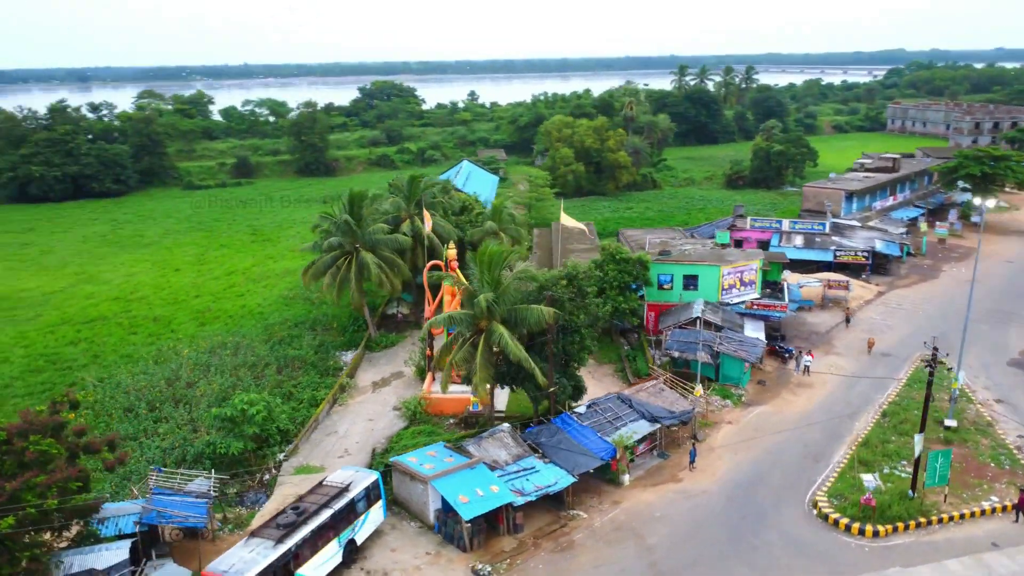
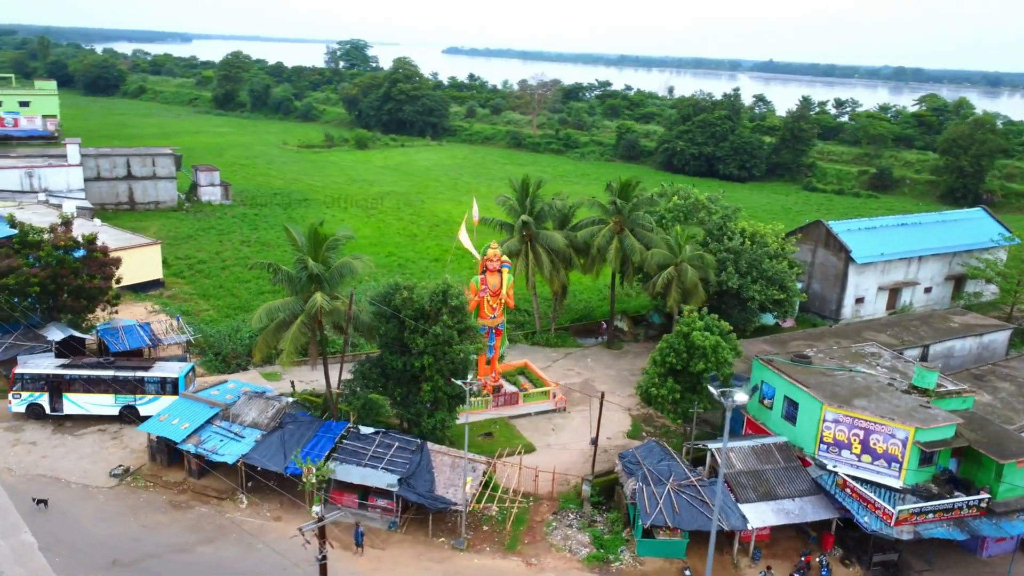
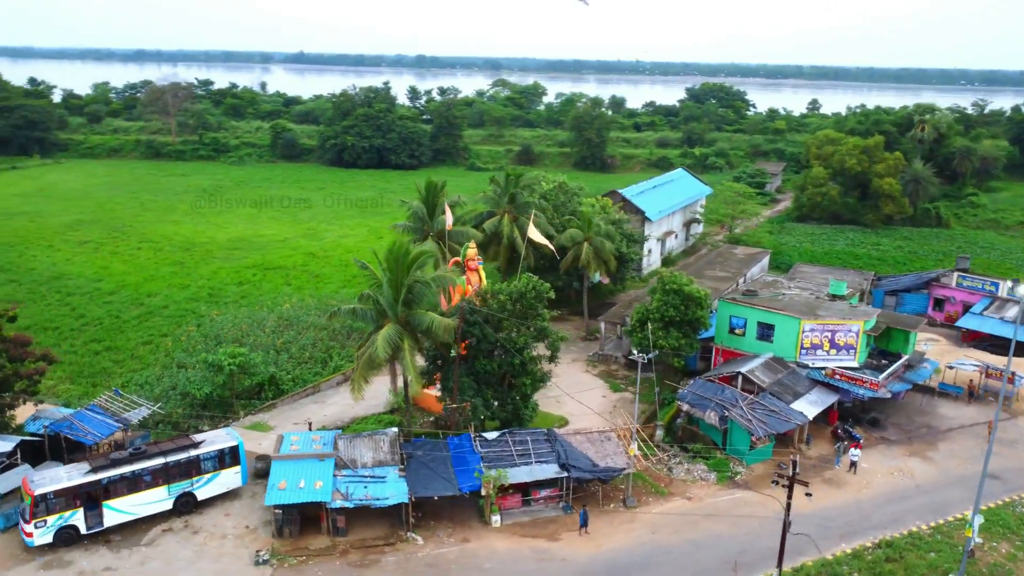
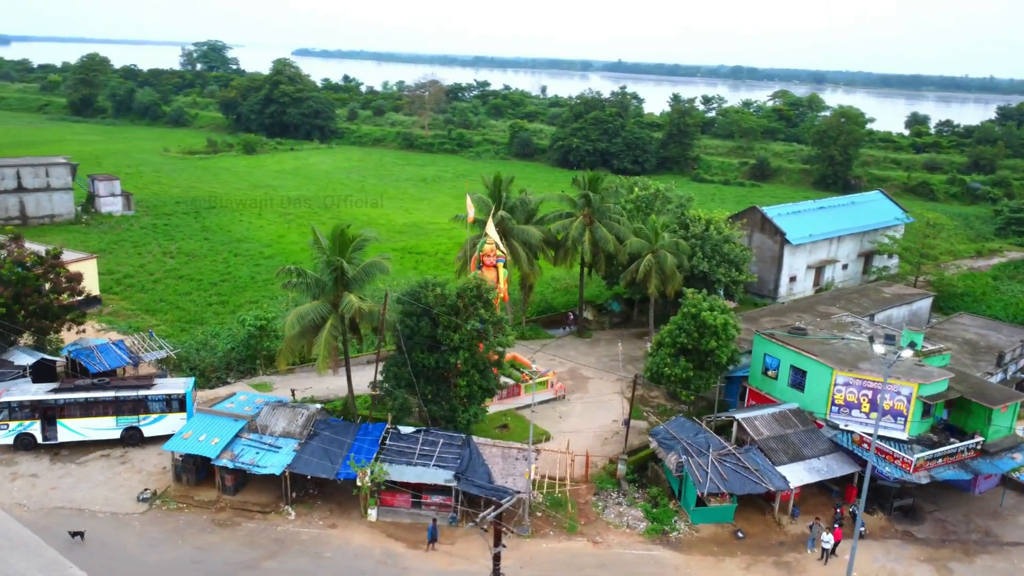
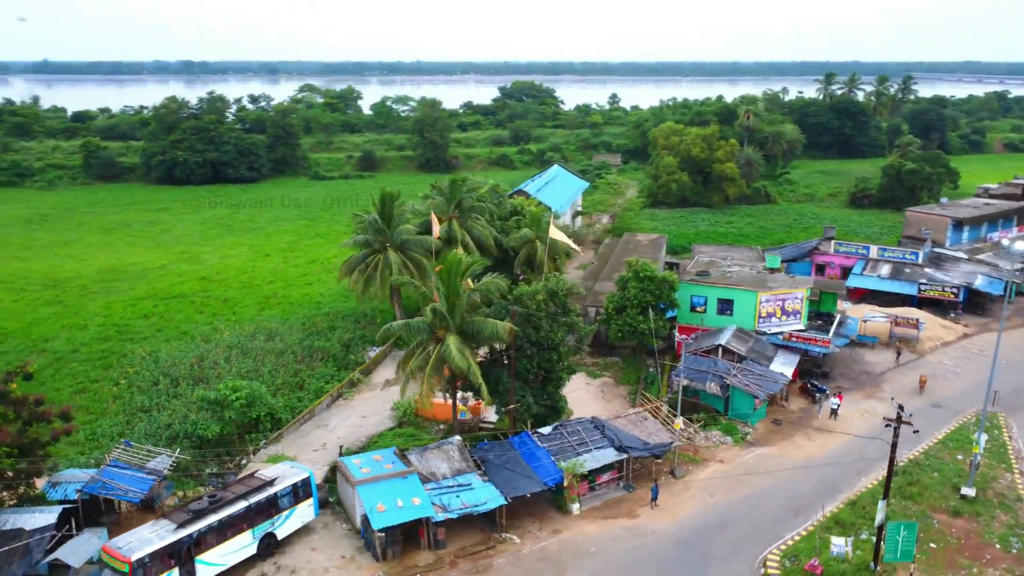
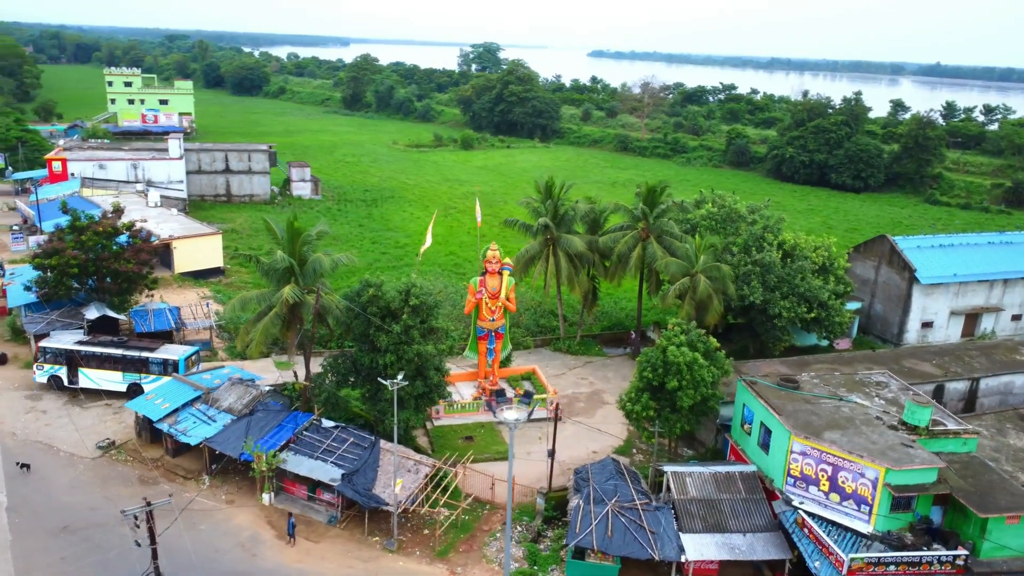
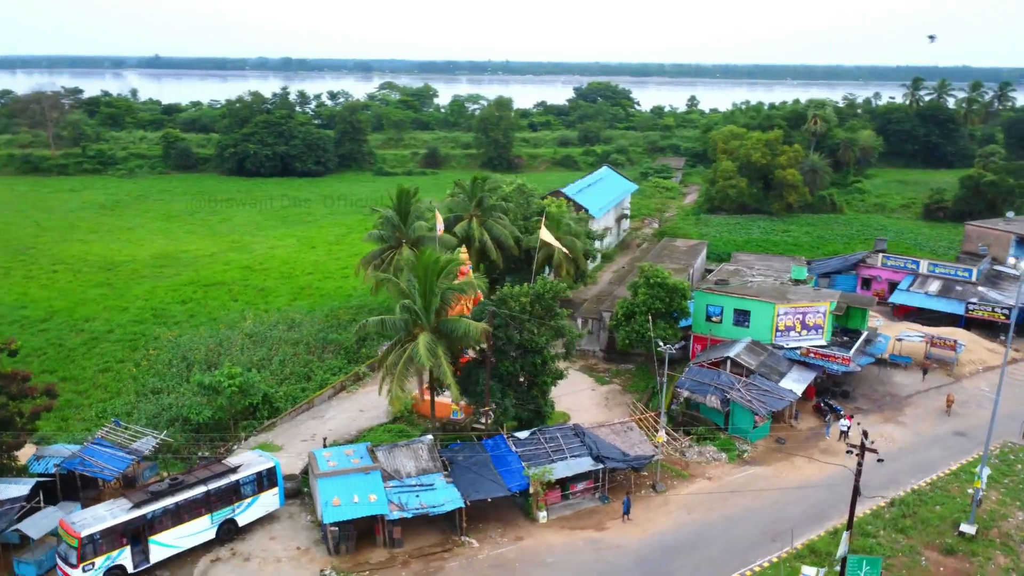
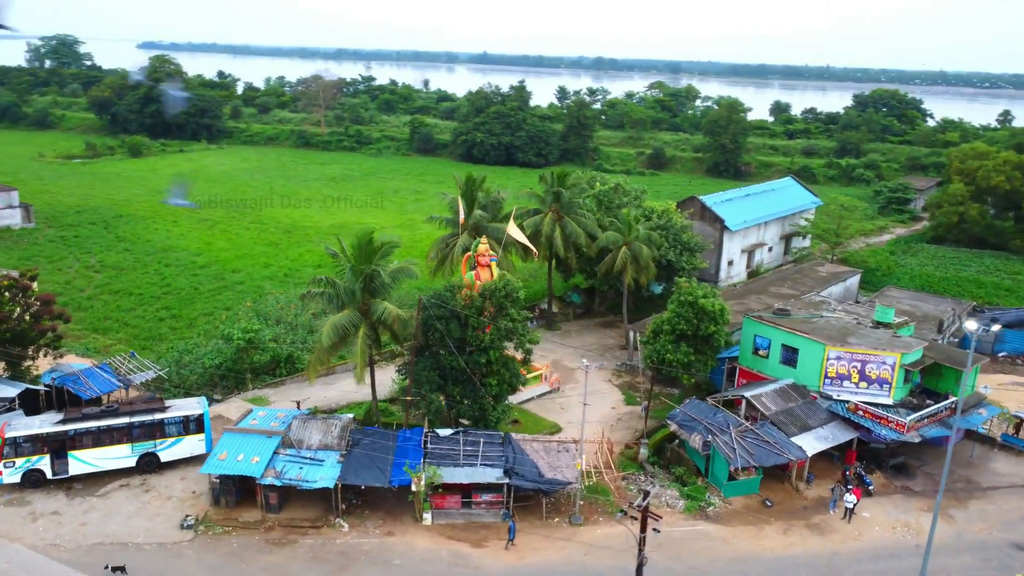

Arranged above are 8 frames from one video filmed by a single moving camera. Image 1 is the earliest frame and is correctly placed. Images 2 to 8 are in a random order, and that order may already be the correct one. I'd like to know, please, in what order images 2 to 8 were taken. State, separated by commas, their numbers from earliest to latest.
5, 7, 3, 8, 4, 2, 6
